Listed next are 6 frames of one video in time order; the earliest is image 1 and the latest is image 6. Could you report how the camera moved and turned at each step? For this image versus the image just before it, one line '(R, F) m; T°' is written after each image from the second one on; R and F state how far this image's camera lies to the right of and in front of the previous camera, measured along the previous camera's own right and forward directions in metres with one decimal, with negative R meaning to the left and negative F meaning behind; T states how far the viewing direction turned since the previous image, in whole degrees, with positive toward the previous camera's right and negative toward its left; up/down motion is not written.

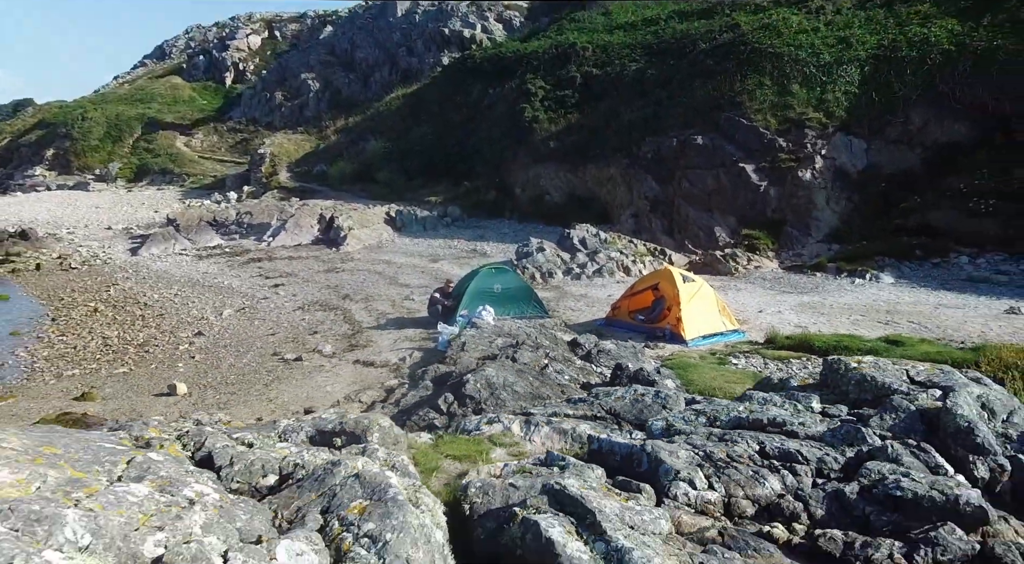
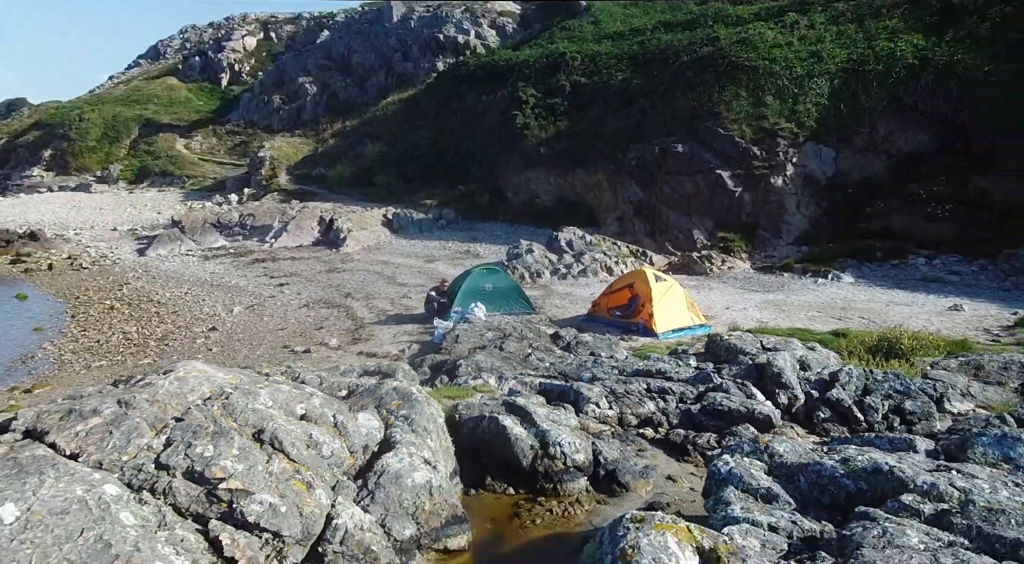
(+0.2, -1.9) m; 0°
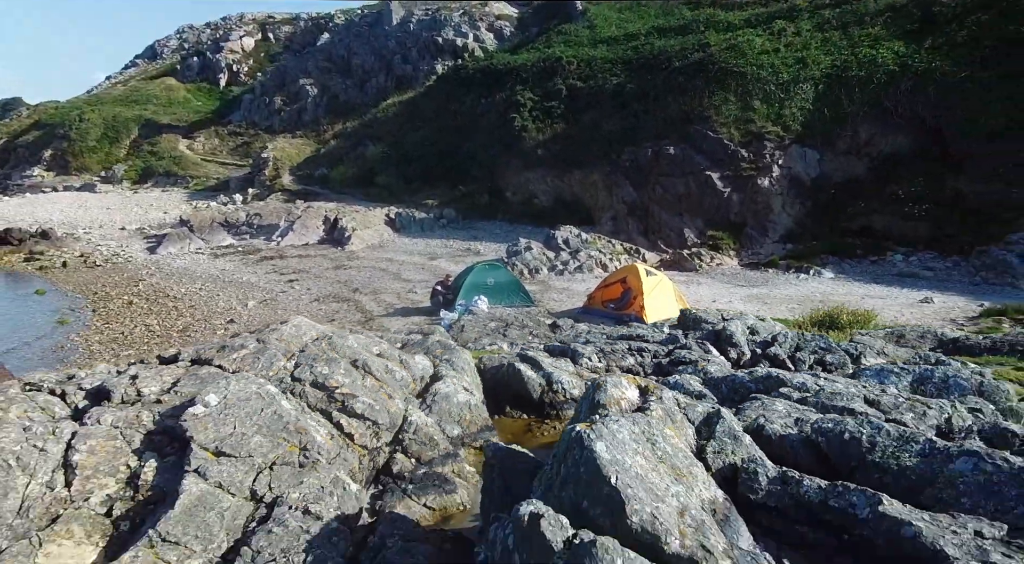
(-0.1, -1.5) m; 0°
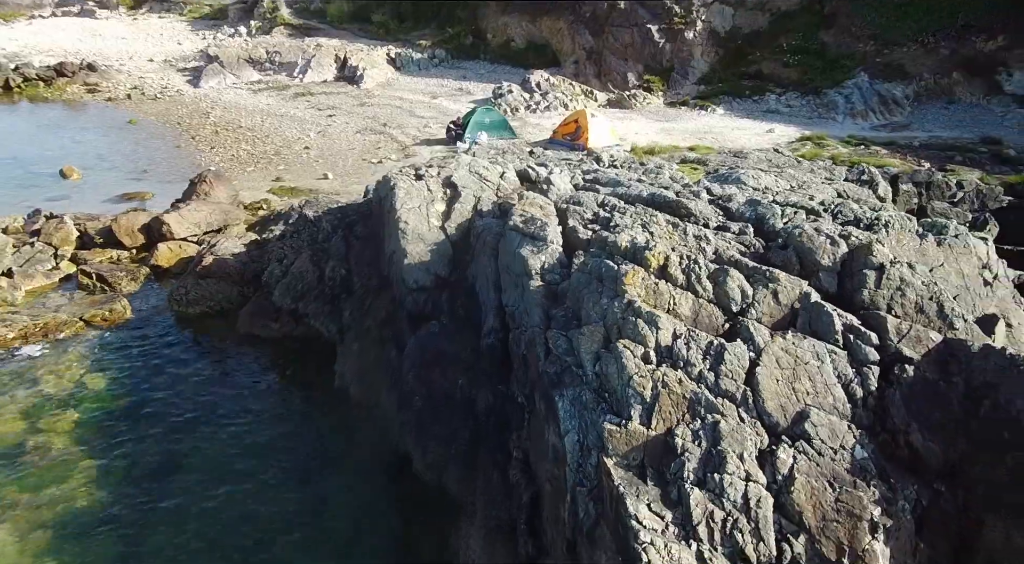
(-1.2, -12.4) m; +3°
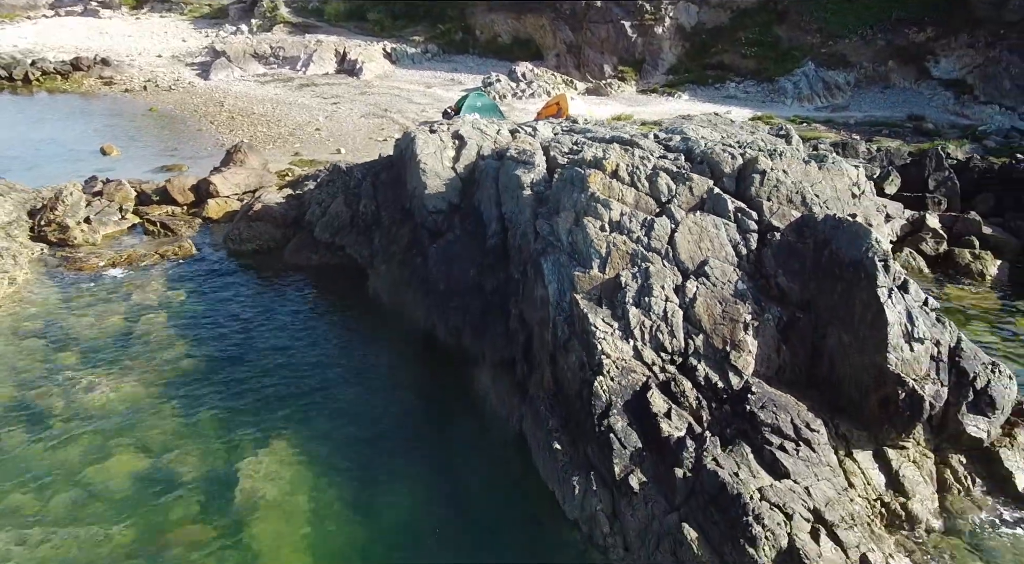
(-0.3, -4.6) m; +1°
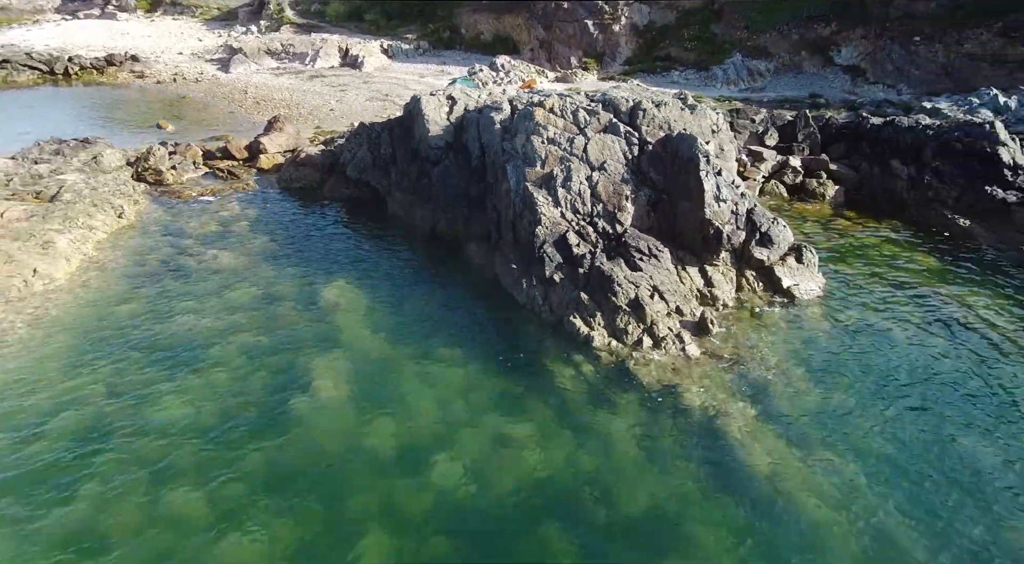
(+0.4, -8.8) m; +1°
